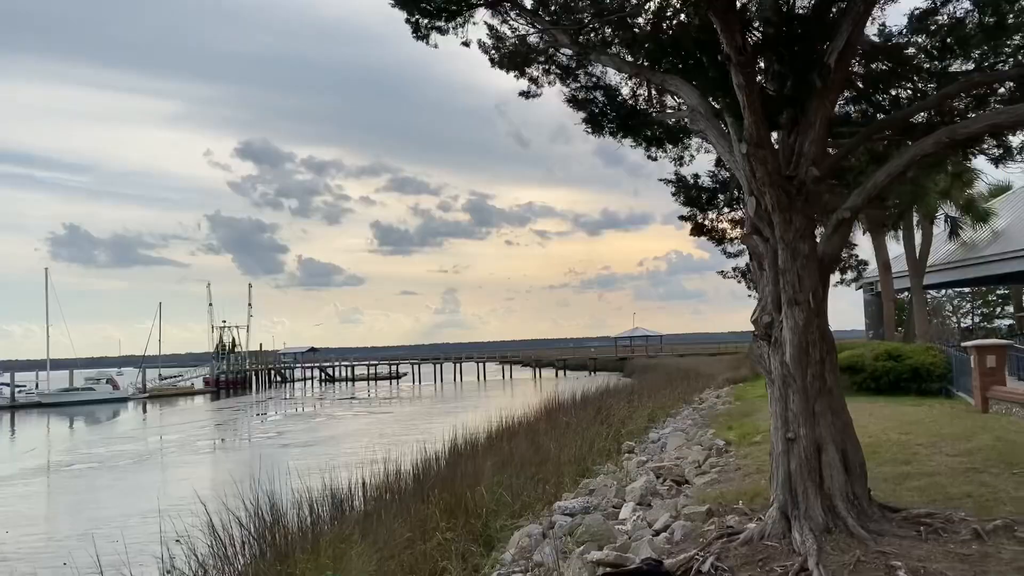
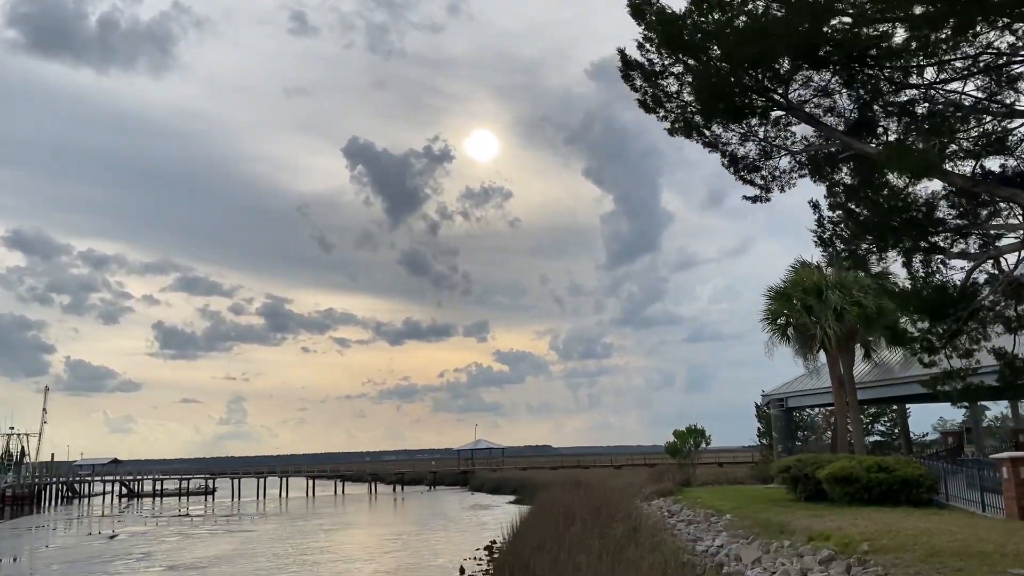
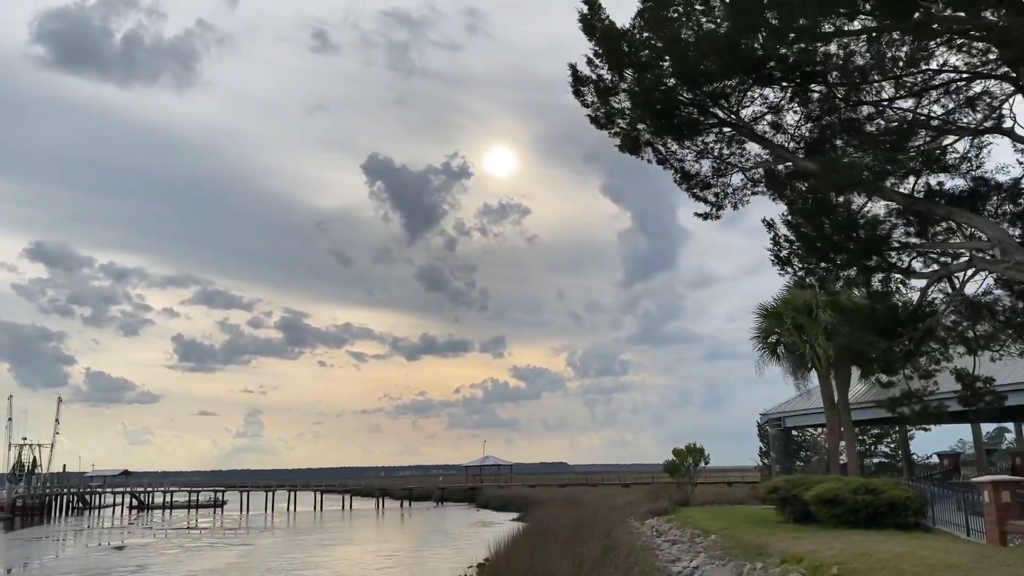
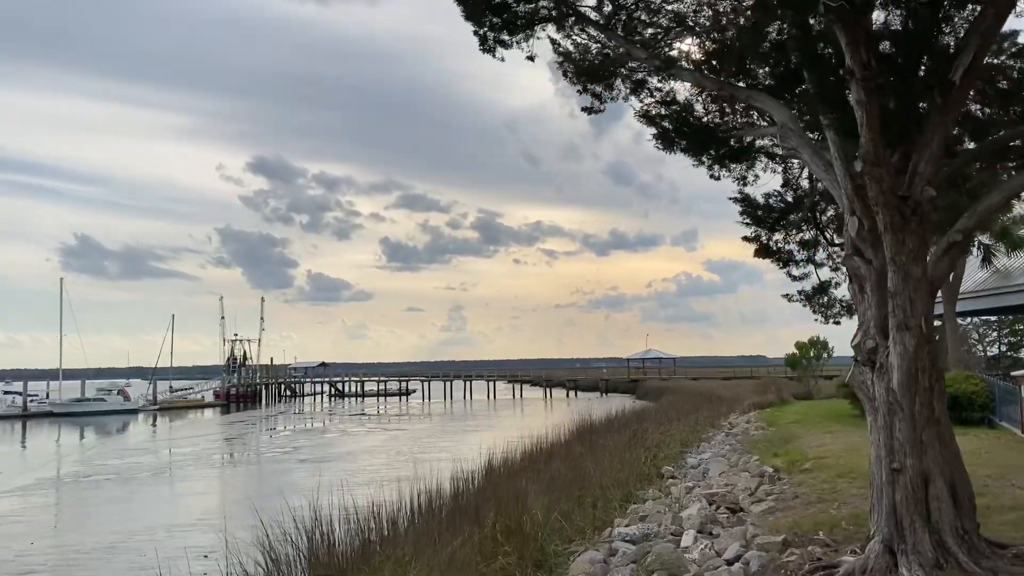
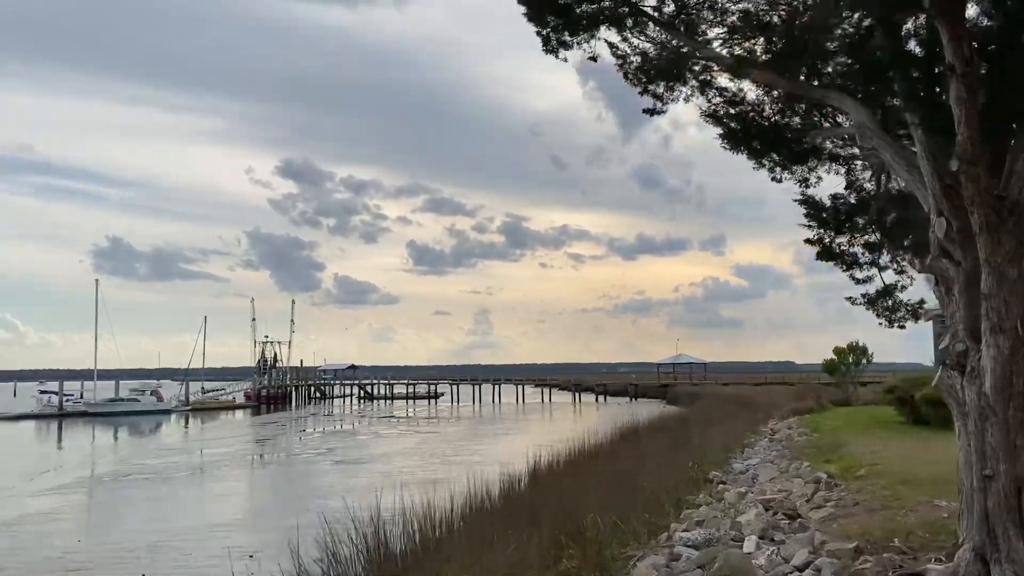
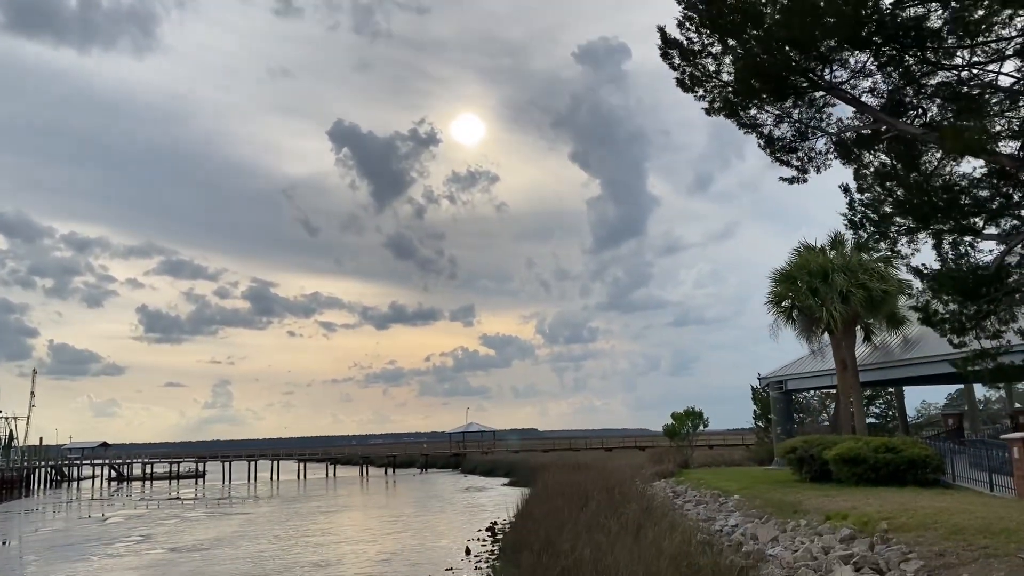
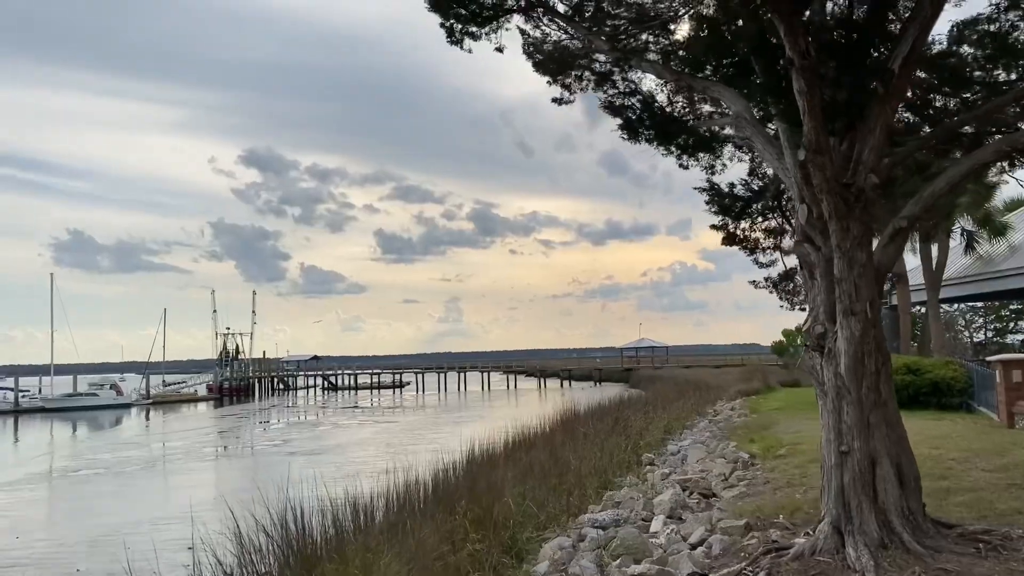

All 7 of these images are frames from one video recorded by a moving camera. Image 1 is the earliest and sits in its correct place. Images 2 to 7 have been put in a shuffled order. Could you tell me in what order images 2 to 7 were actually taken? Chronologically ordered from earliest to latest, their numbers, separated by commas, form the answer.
7, 4, 5, 3, 2, 6
